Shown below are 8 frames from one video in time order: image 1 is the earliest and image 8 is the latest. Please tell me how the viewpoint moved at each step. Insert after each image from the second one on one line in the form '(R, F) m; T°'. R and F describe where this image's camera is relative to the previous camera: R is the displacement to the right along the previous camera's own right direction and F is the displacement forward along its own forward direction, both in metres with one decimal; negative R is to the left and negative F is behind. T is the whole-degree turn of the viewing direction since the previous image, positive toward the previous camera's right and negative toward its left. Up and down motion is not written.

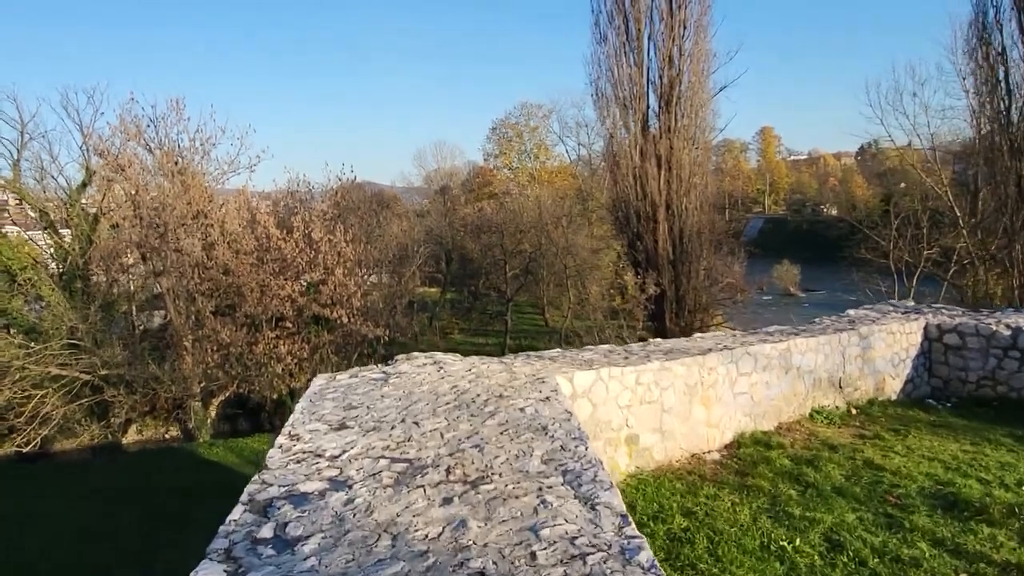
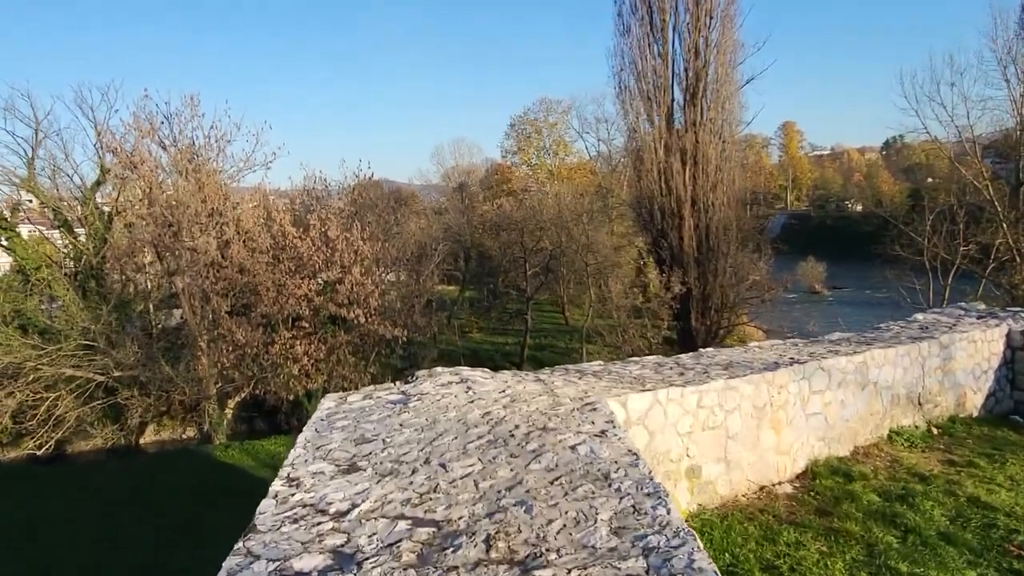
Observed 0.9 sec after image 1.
(-0.1, +0.3) m; -1°
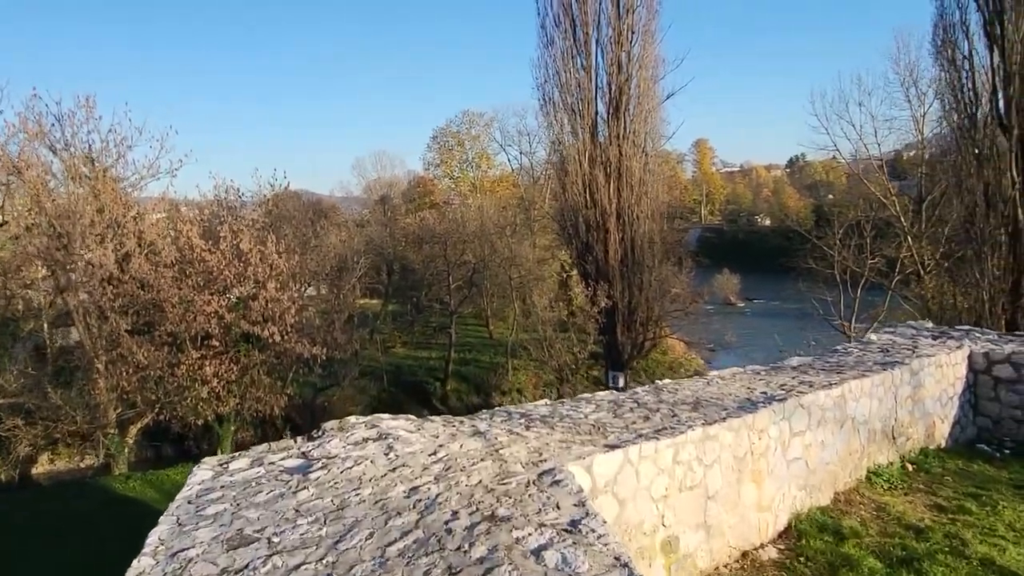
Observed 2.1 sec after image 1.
(0.0, +0.4) m; +6°
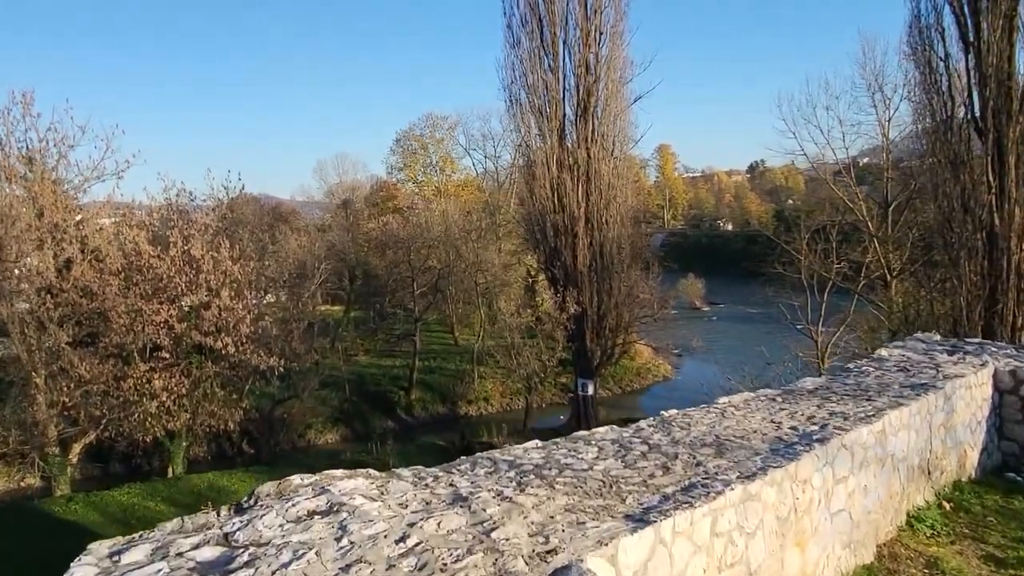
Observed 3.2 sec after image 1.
(0.0, +0.4) m; +3°
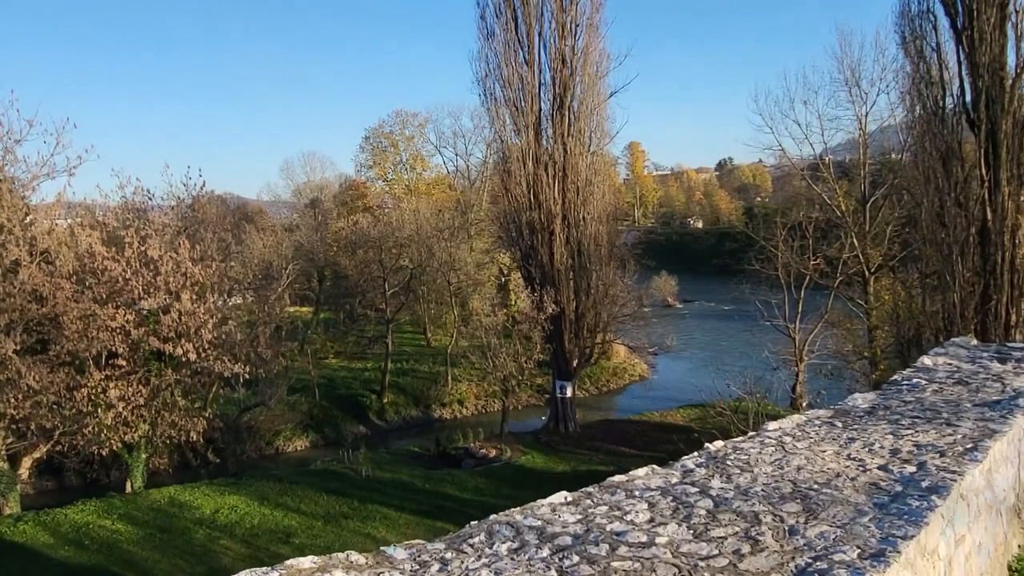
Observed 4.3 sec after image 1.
(-0.1, +0.4) m; +2°
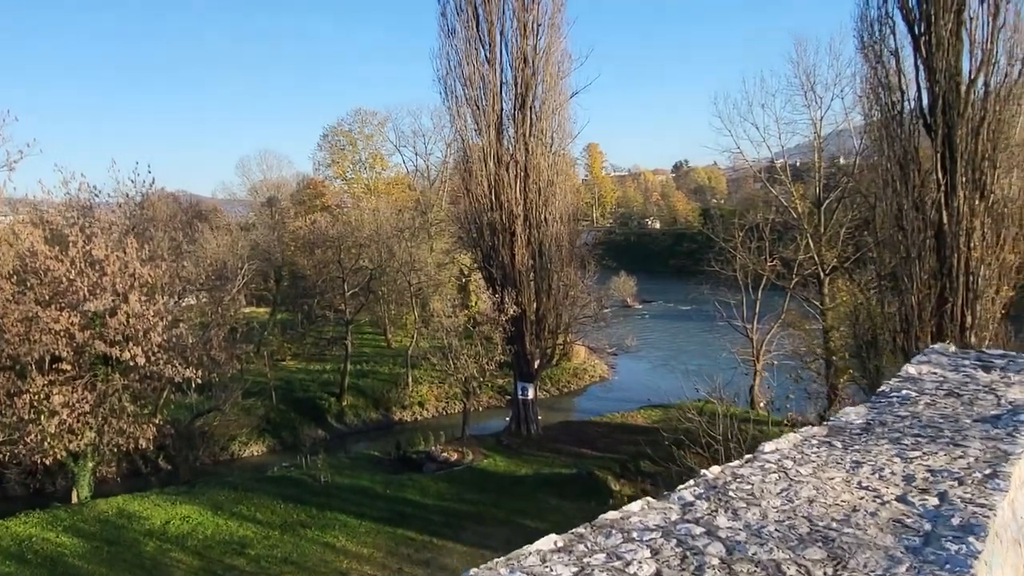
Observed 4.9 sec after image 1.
(0.0, +0.2) m; +3°
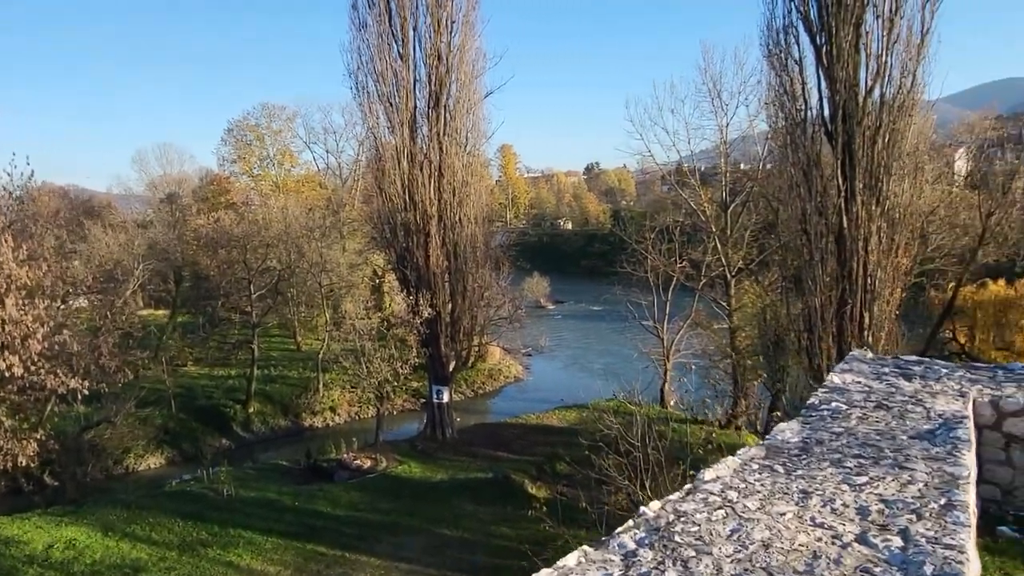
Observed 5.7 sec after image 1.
(0.0, +0.2) m; +6°
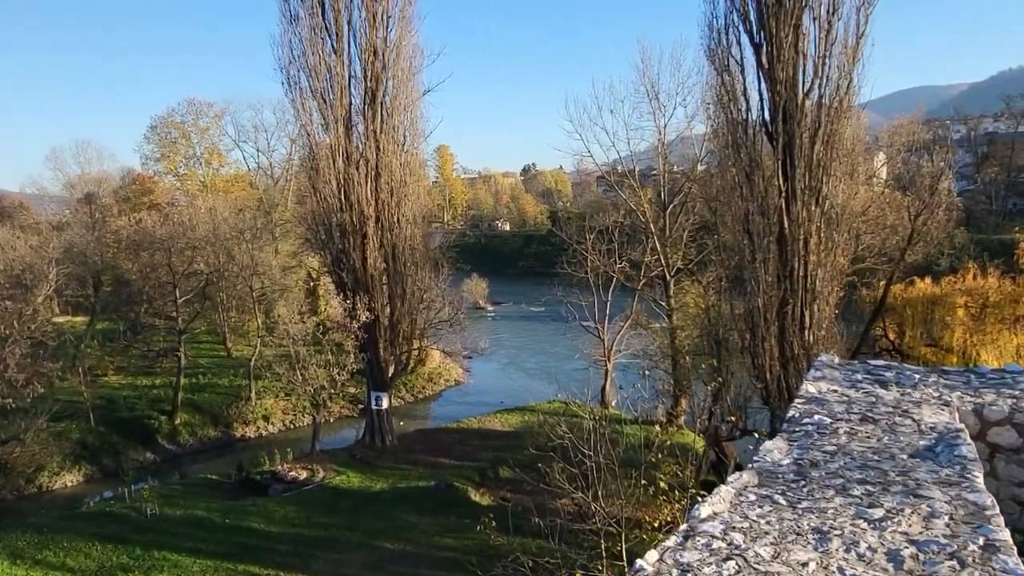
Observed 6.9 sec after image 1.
(0.0, +0.3) m; +5°
